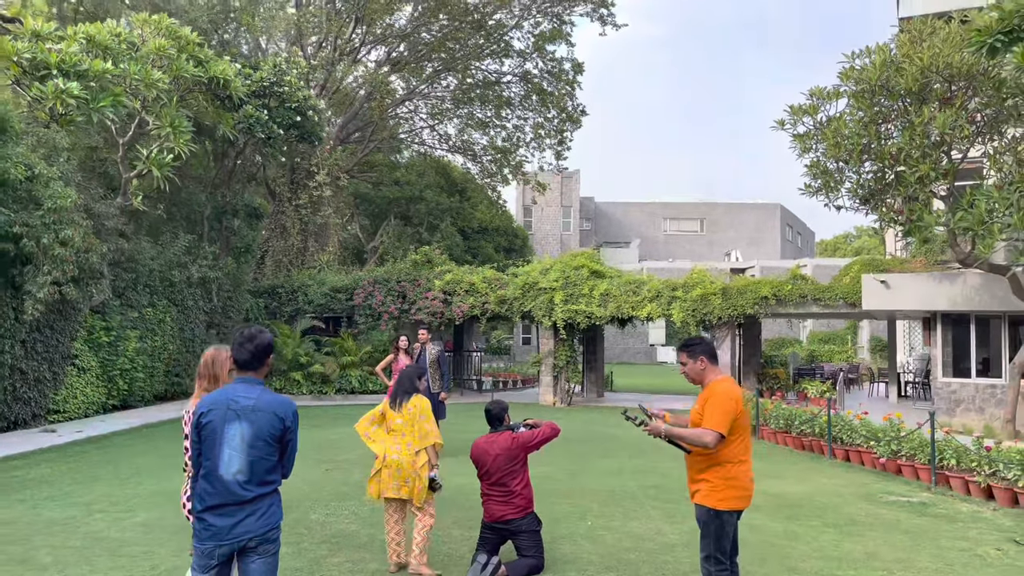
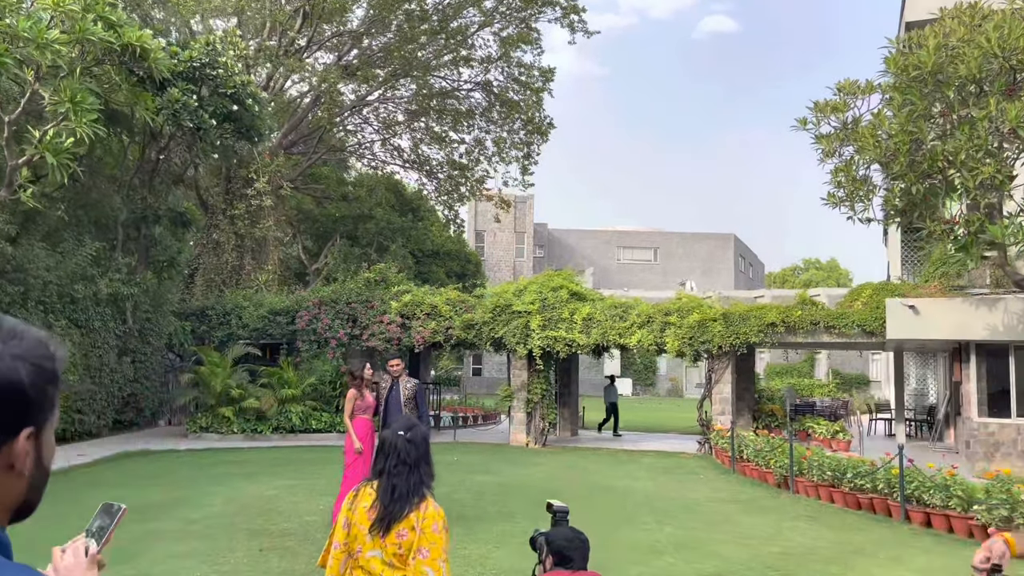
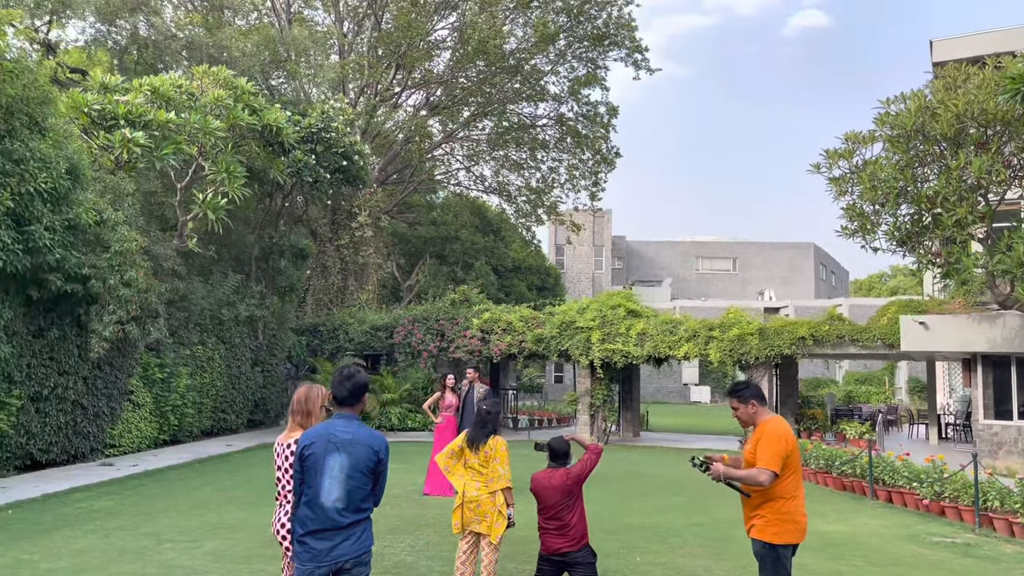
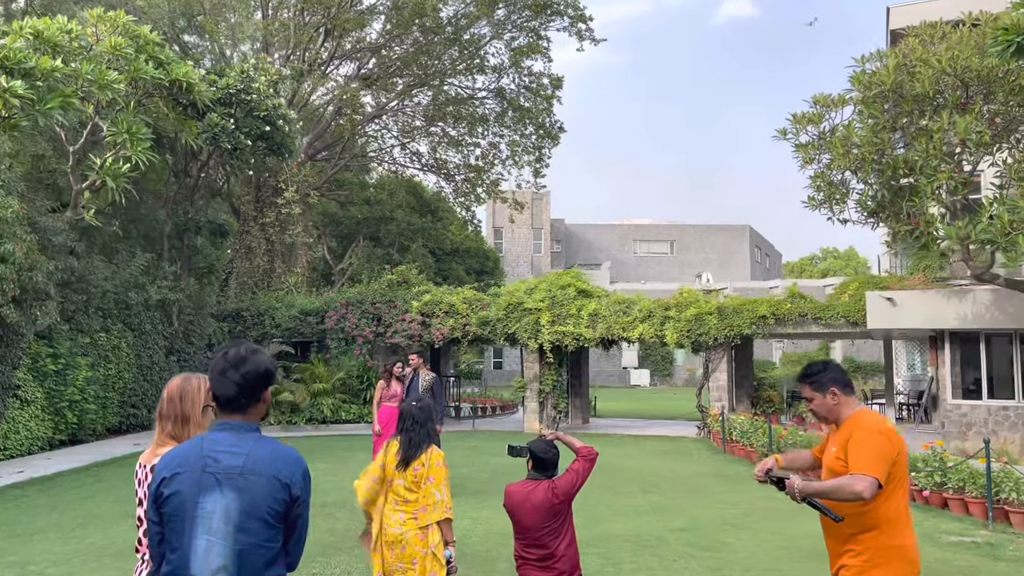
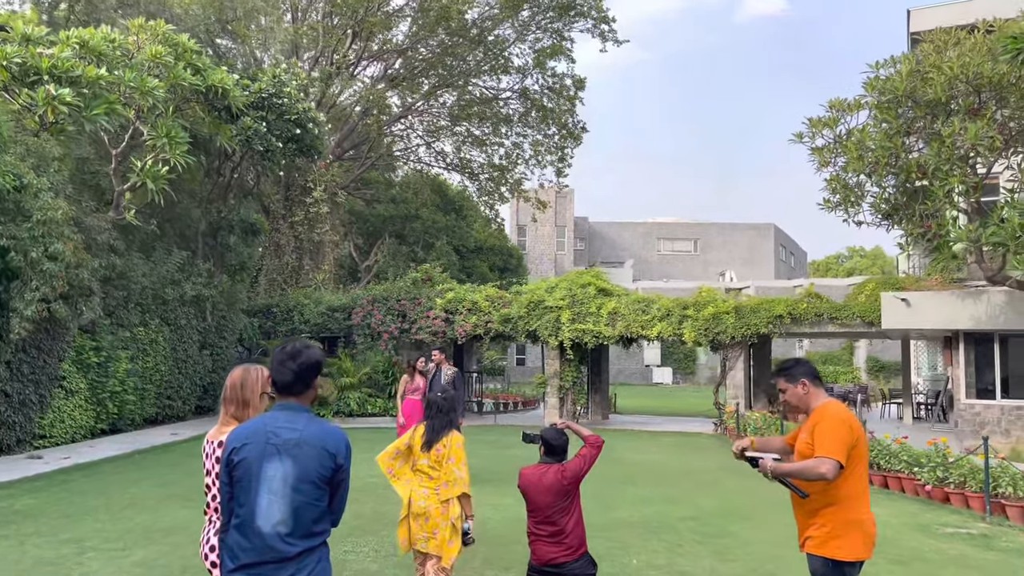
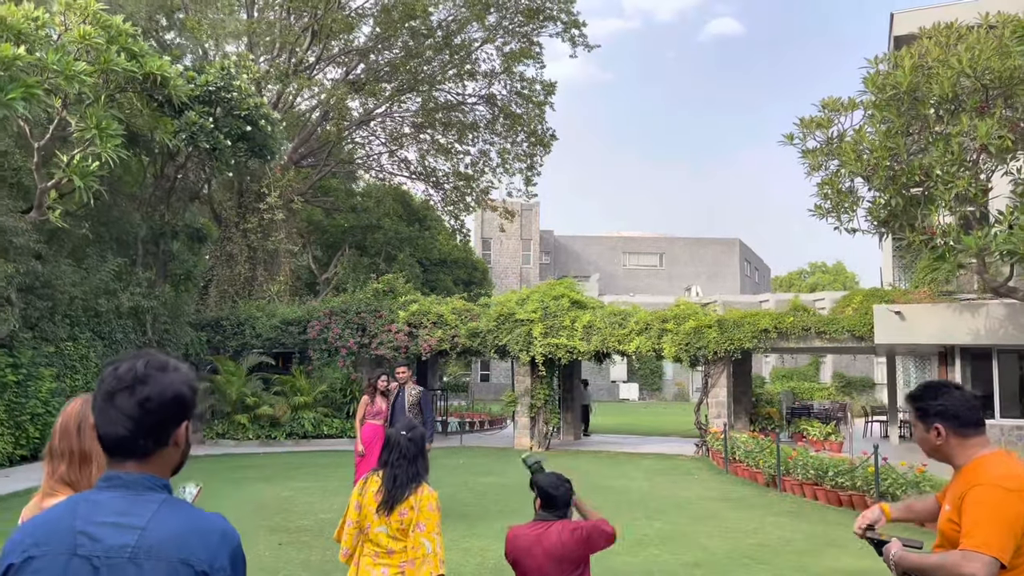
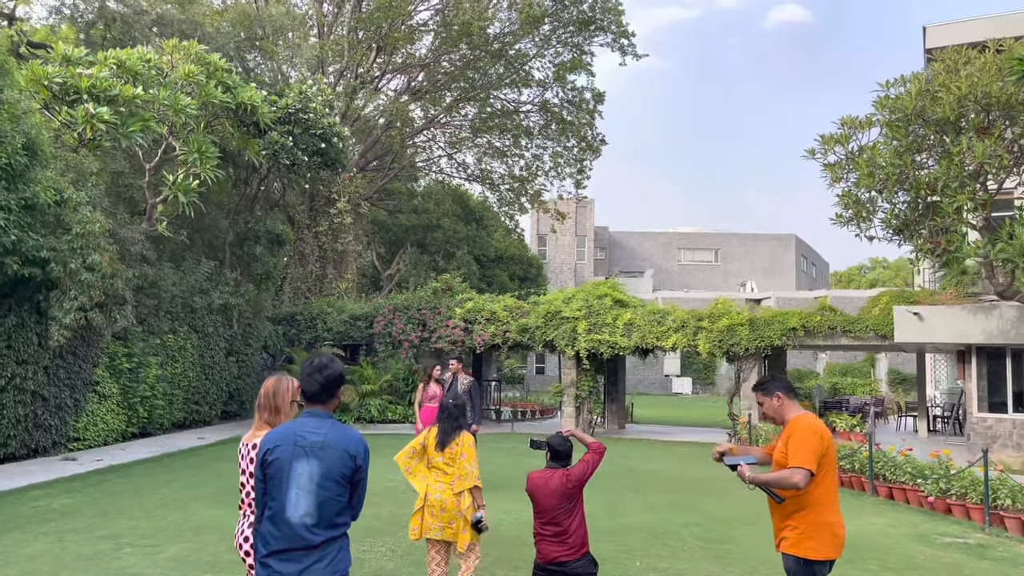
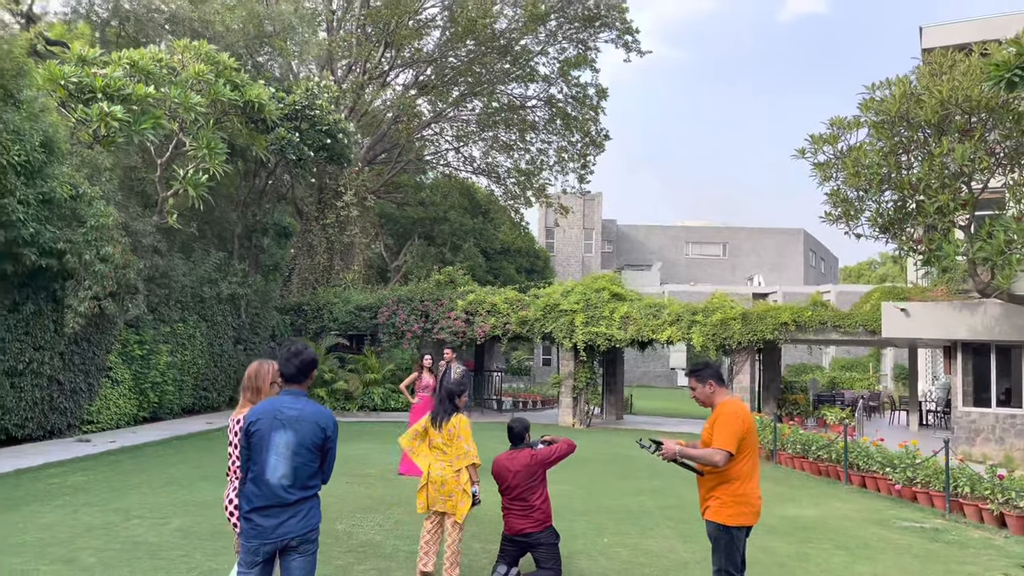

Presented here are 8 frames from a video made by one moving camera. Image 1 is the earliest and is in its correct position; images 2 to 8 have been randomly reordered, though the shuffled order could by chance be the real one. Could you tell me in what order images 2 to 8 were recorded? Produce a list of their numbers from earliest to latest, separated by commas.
8, 3, 7, 5, 4, 6, 2
